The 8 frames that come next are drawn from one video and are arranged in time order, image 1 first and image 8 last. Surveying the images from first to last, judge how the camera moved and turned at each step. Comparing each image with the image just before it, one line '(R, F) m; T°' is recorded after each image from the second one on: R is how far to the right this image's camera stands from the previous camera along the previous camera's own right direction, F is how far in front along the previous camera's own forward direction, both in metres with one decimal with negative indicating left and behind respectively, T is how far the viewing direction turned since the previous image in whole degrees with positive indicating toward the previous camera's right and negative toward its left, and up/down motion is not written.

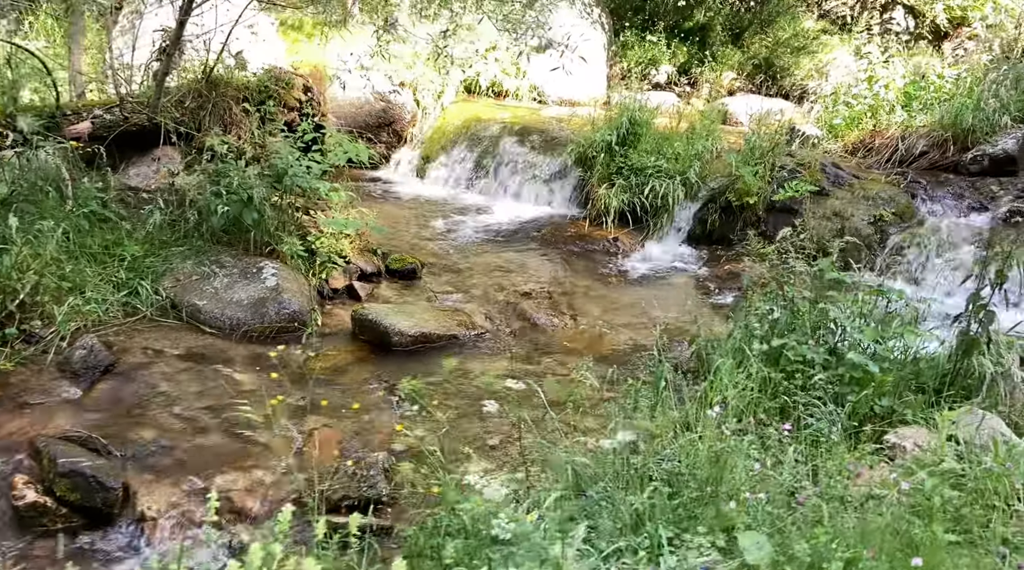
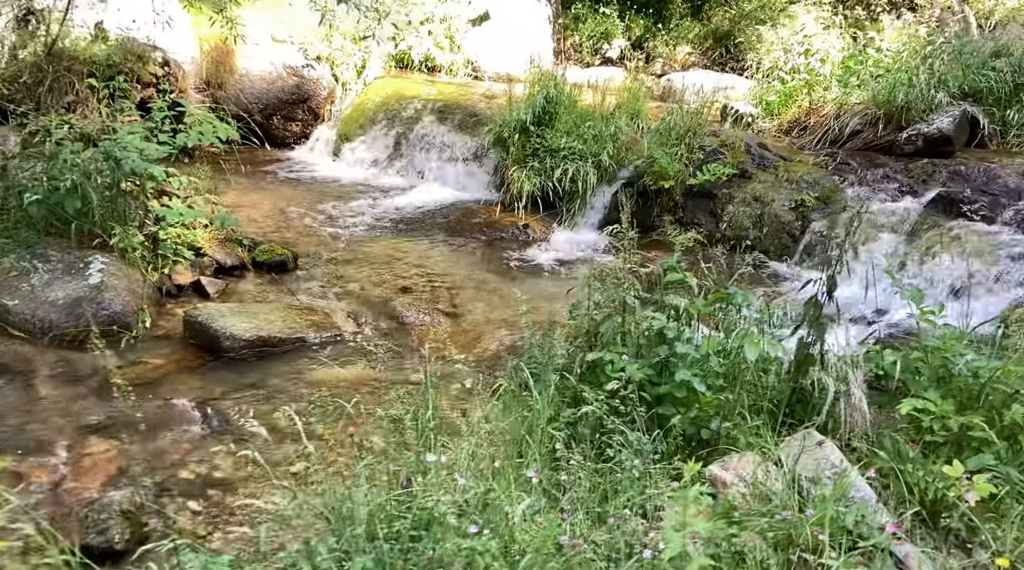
(+0.7, +0.4) m; 0°
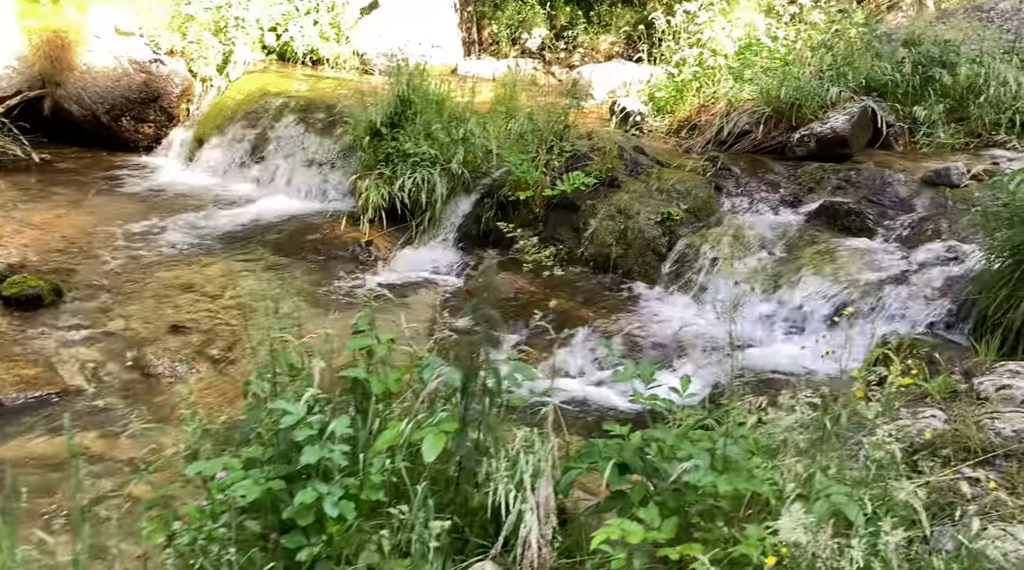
(+1.0, +0.7) m; +1°
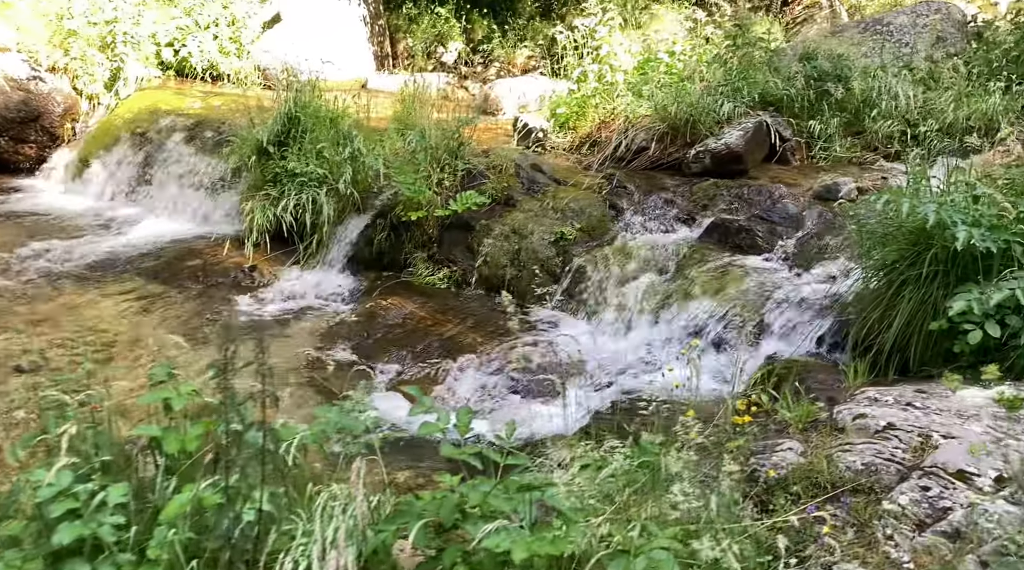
(+0.3, +0.2) m; +3°
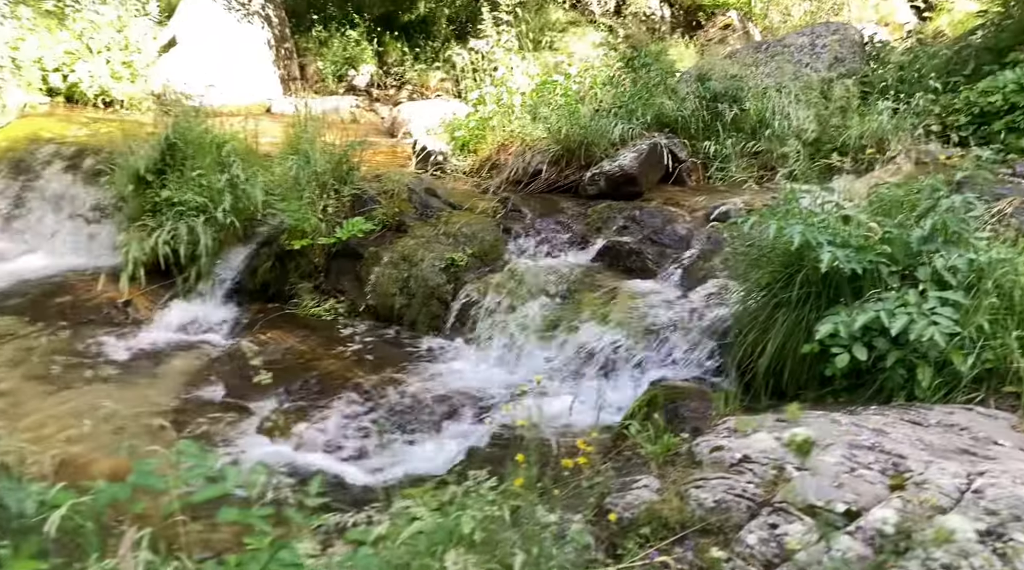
(+0.3, +0.1) m; +4°
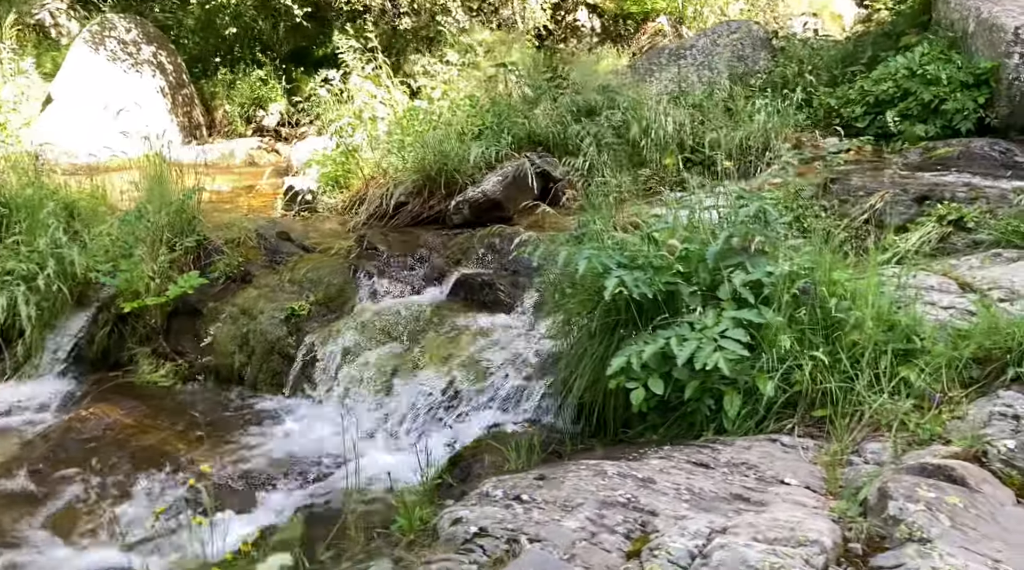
(+0.8, +0.4) m; 0°
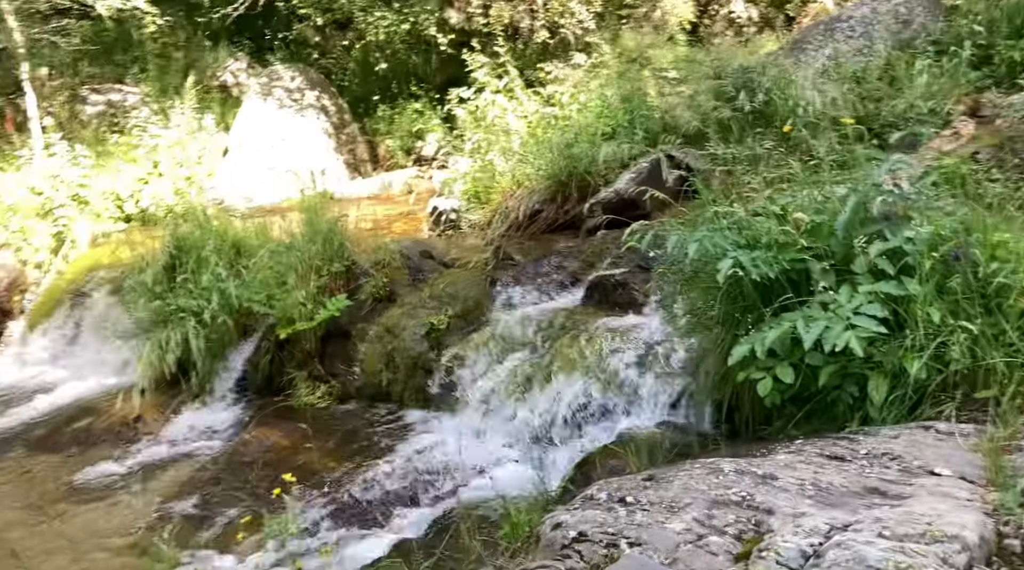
(+0.3, +0.2) m; -11°
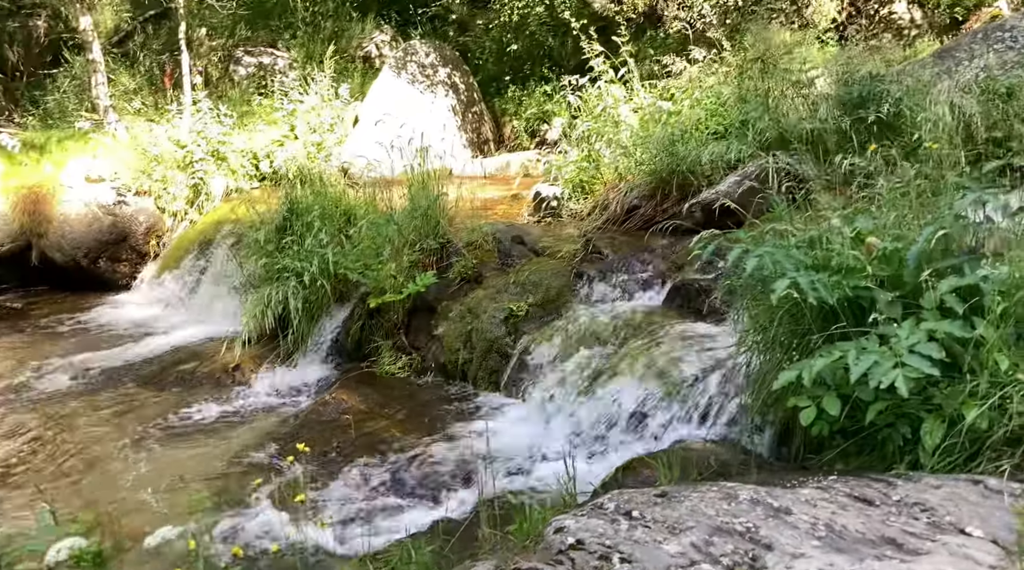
(+0.3, 0.0) m; -8°
